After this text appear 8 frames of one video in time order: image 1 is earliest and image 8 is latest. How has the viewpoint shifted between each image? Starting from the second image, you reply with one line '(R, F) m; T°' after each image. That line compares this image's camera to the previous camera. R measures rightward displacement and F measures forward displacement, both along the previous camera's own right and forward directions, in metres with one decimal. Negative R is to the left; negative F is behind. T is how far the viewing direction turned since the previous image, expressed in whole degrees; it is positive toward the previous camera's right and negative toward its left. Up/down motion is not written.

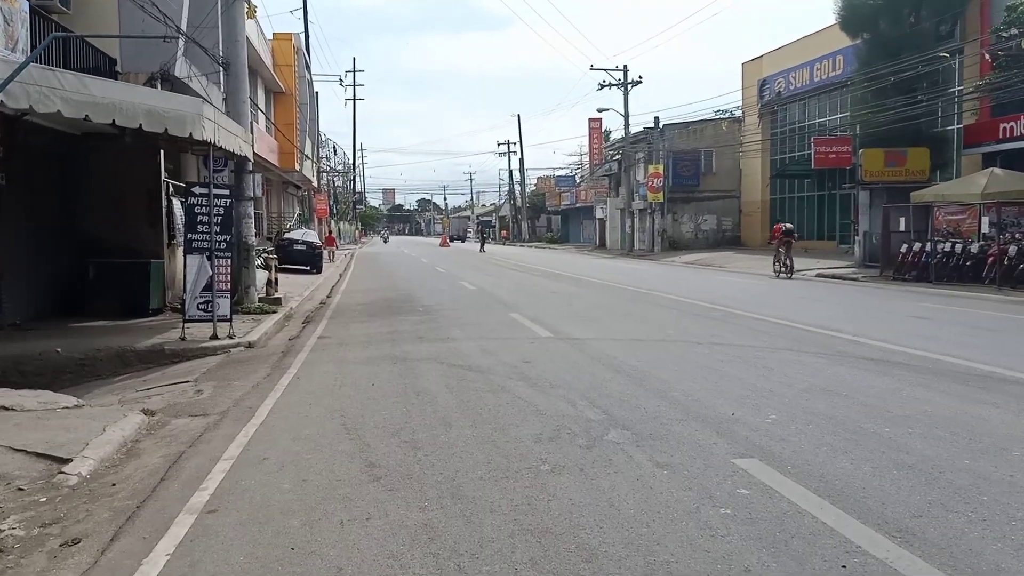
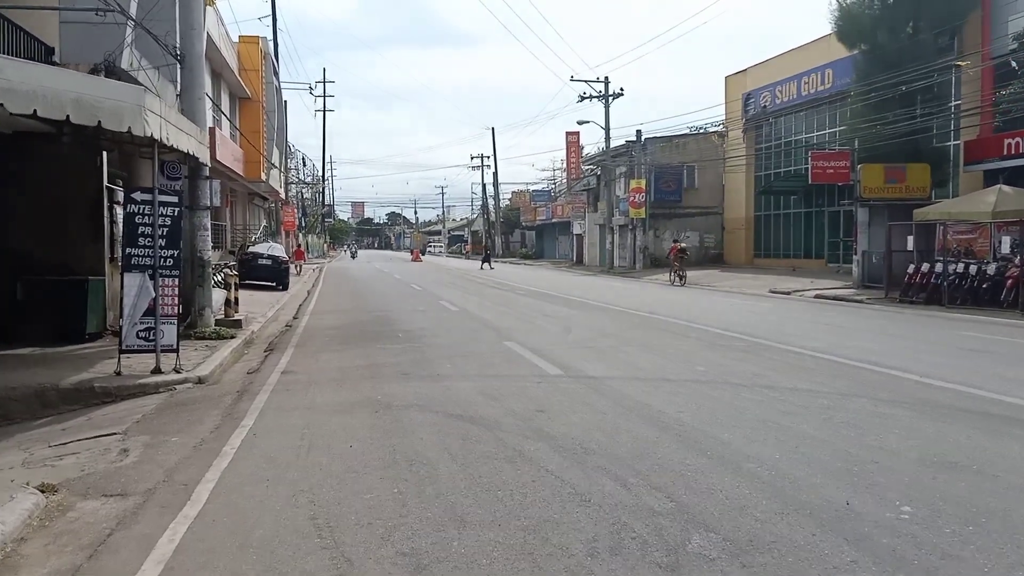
(-0.5, +1.9) m; +2°
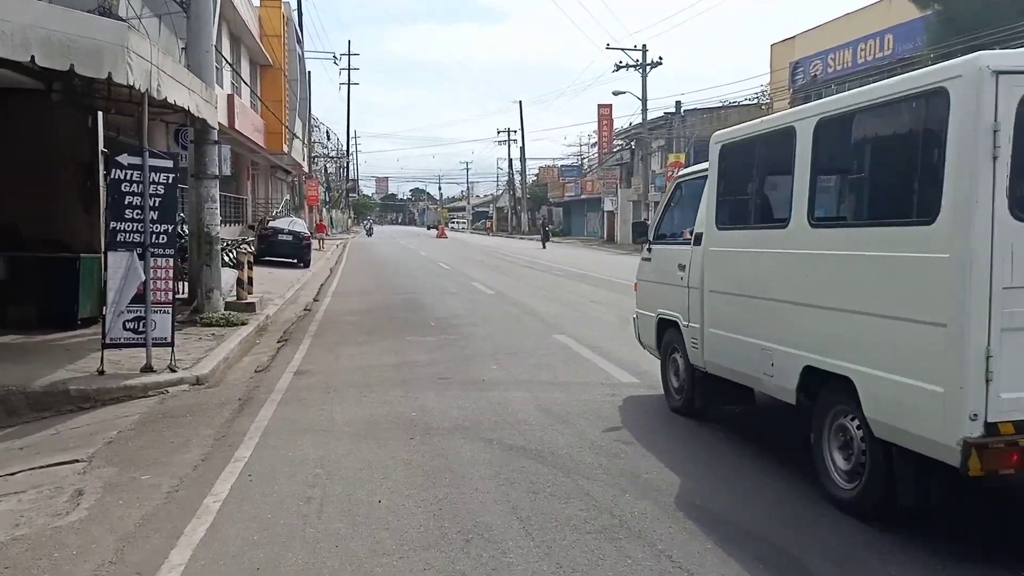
(-0.5, +2.0) m; -2°
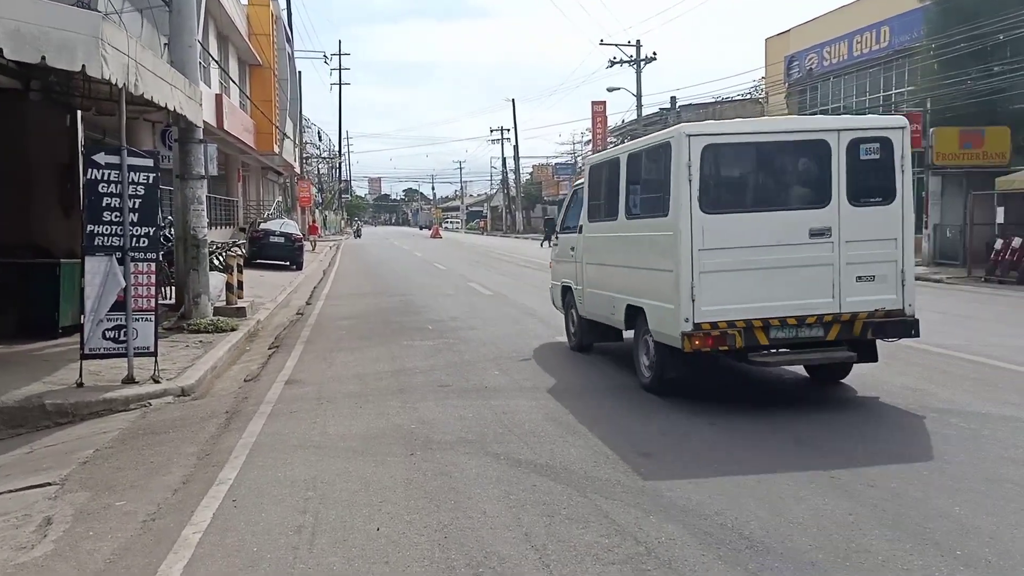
(-0.1, +0.5) m; 0°
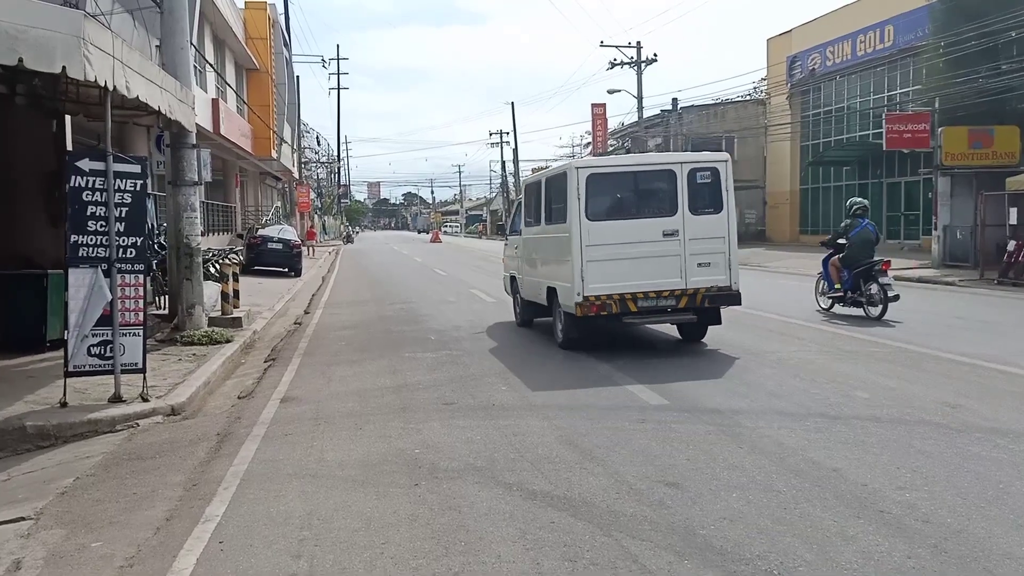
(-0.1, +0.5) m; 0°
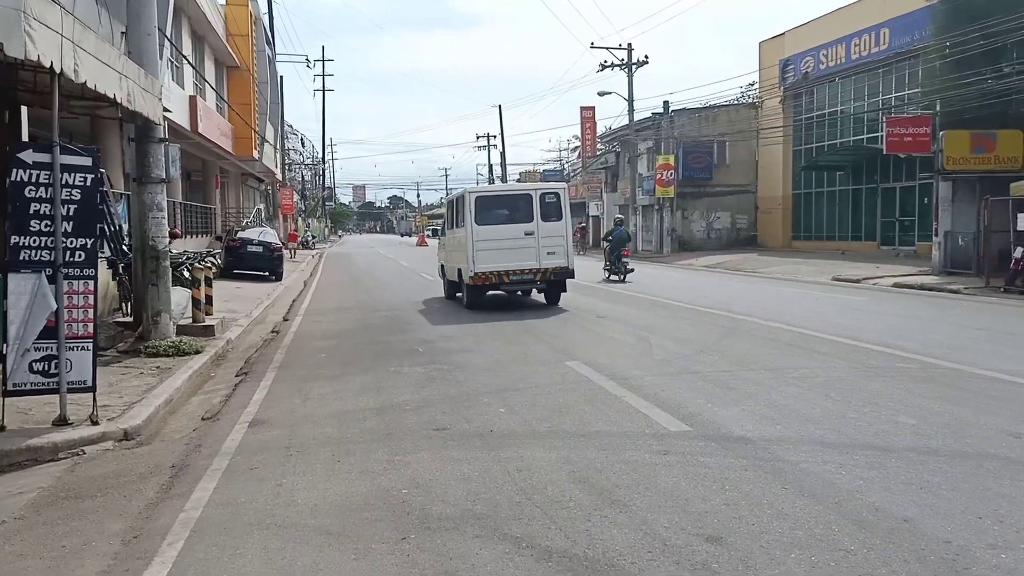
(-0.1, +0.9) m; +1°
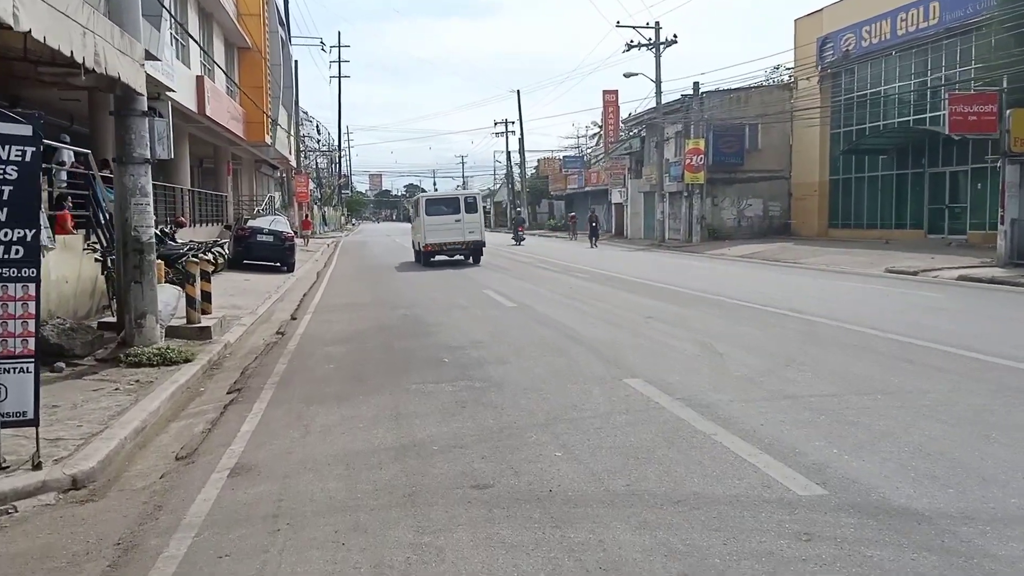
(-0.3, +1.7) m; -1°
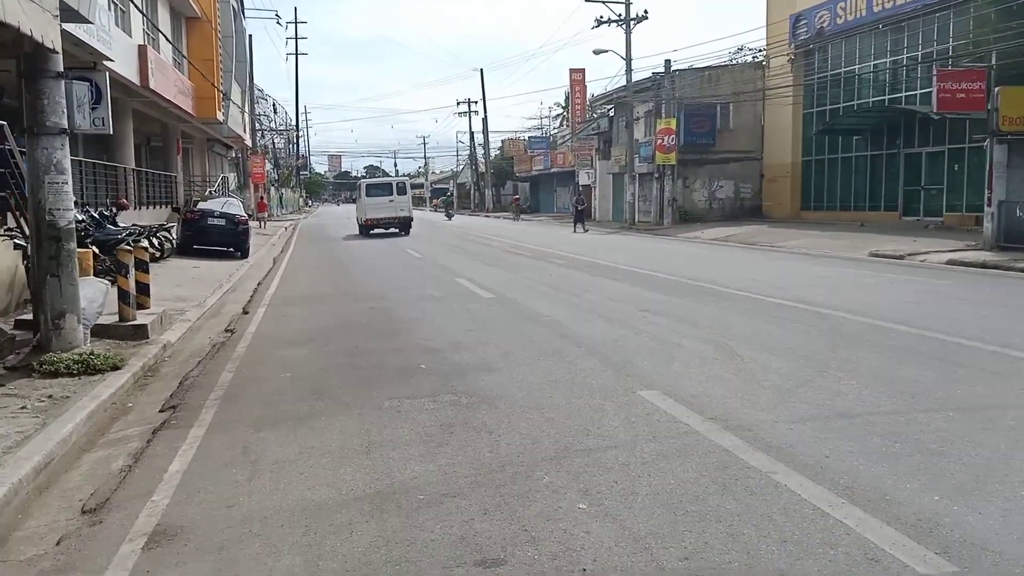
(-0.3, +1.3) m; +3°
